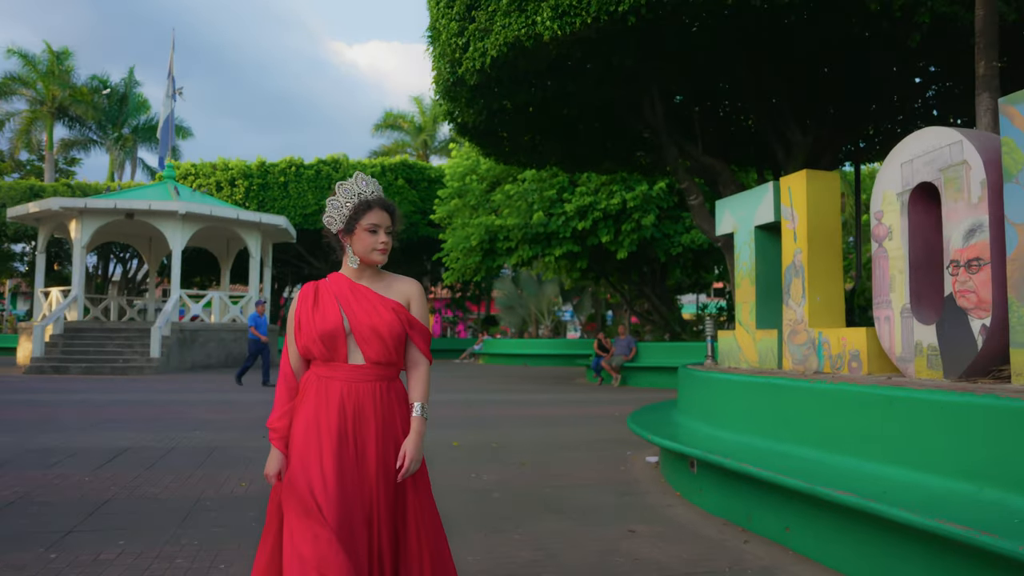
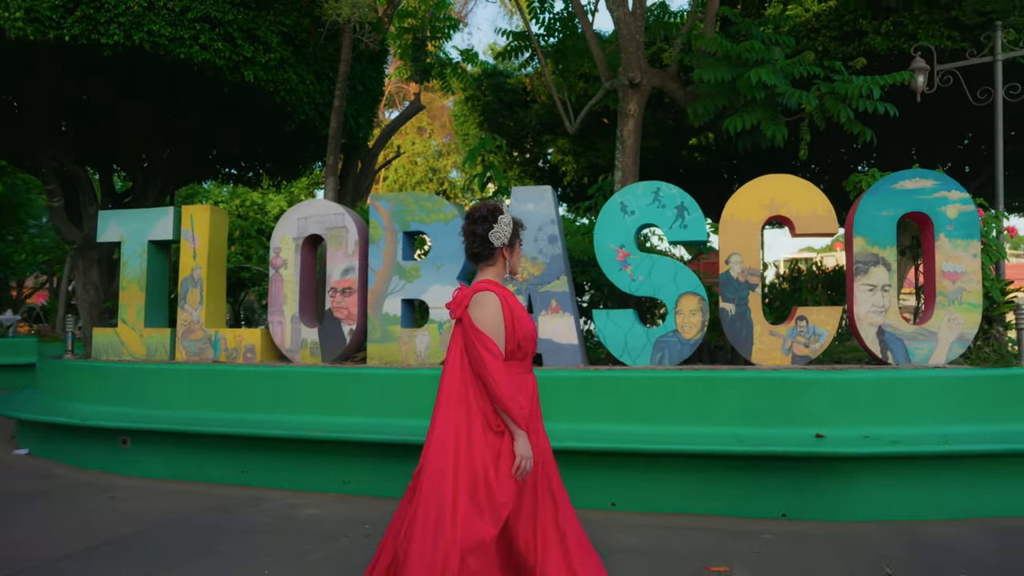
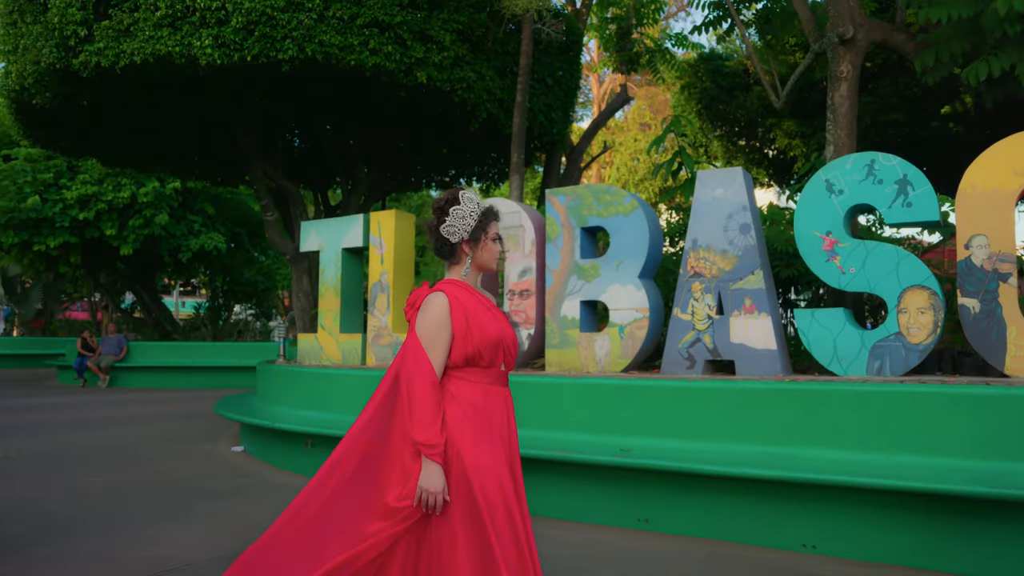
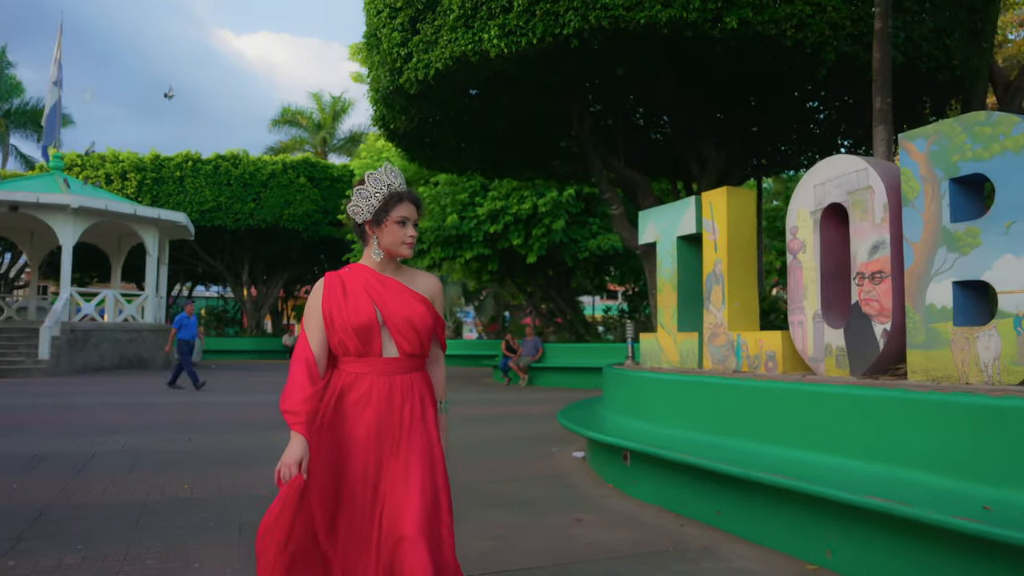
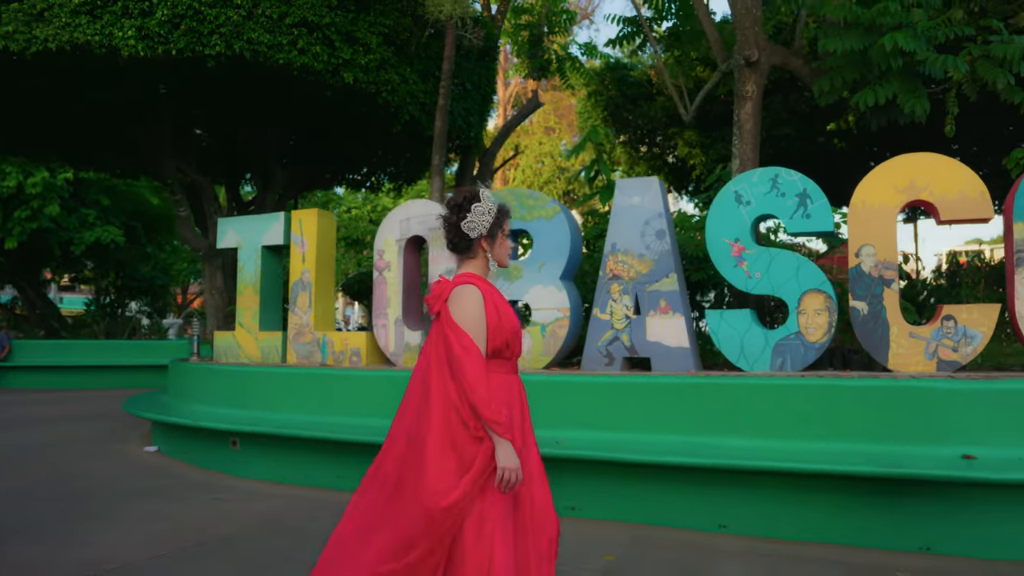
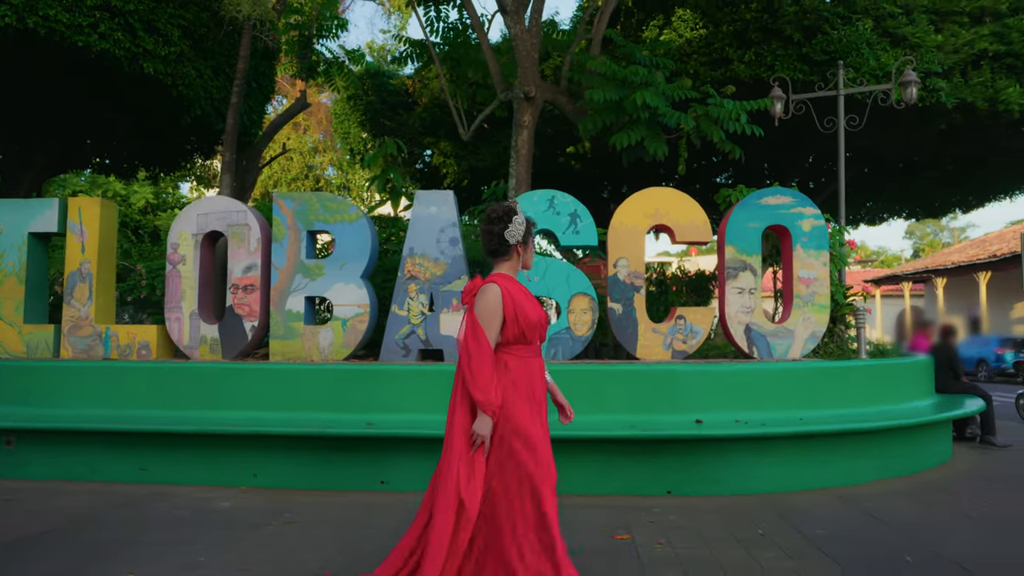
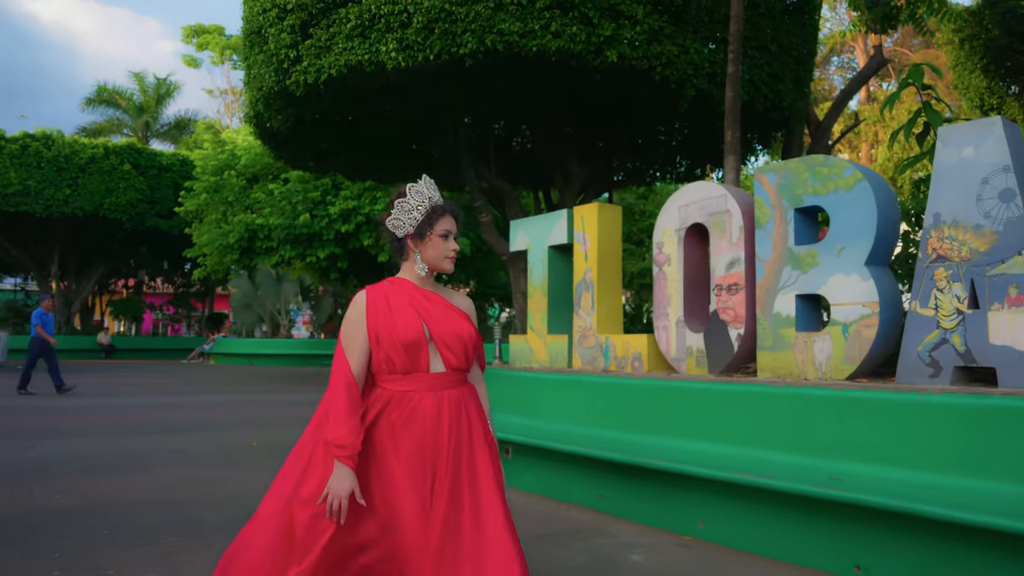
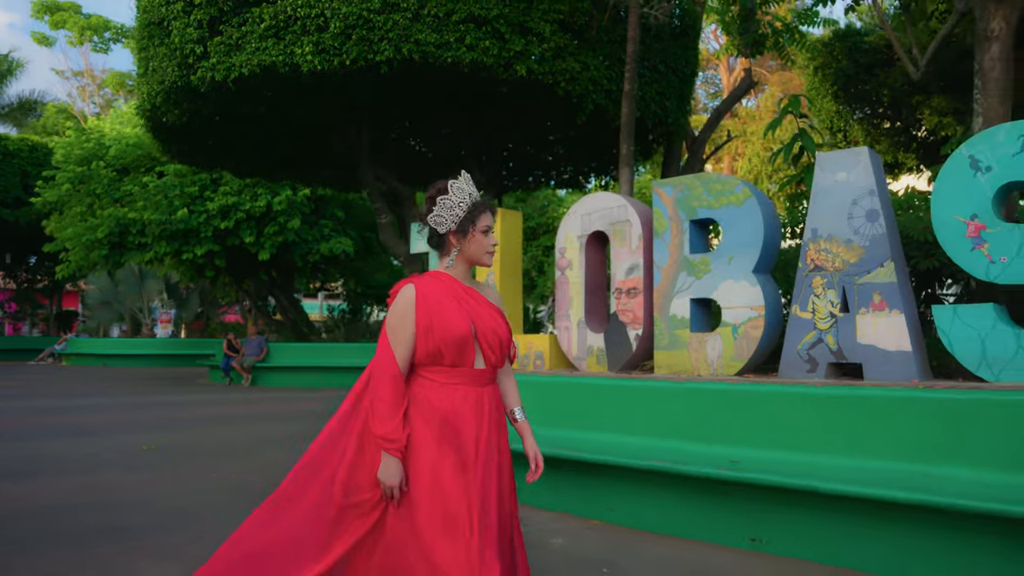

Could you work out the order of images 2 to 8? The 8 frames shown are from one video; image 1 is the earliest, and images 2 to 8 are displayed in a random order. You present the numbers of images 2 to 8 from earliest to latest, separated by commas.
4, 7, 8, 3, 5, 2, 6
